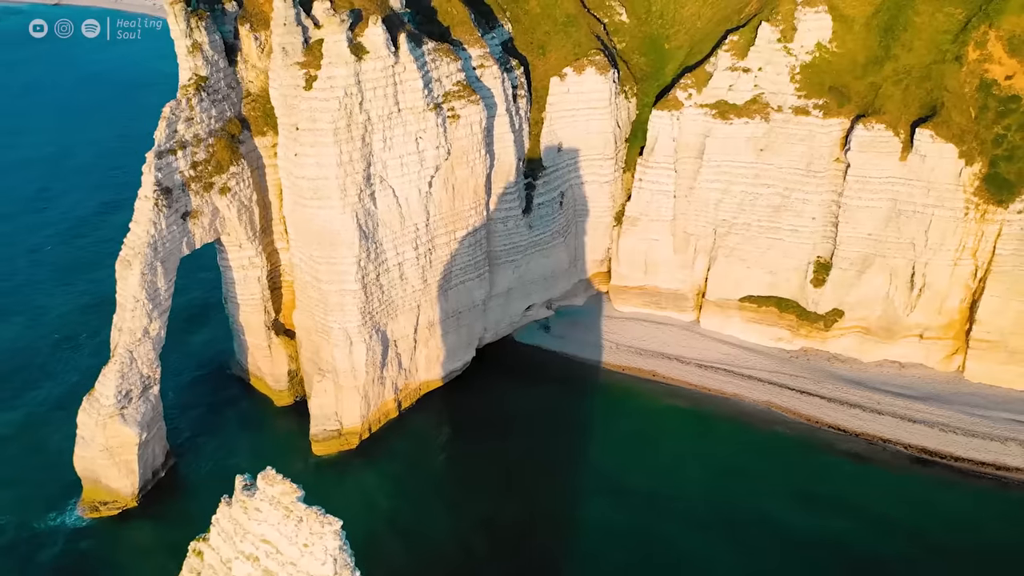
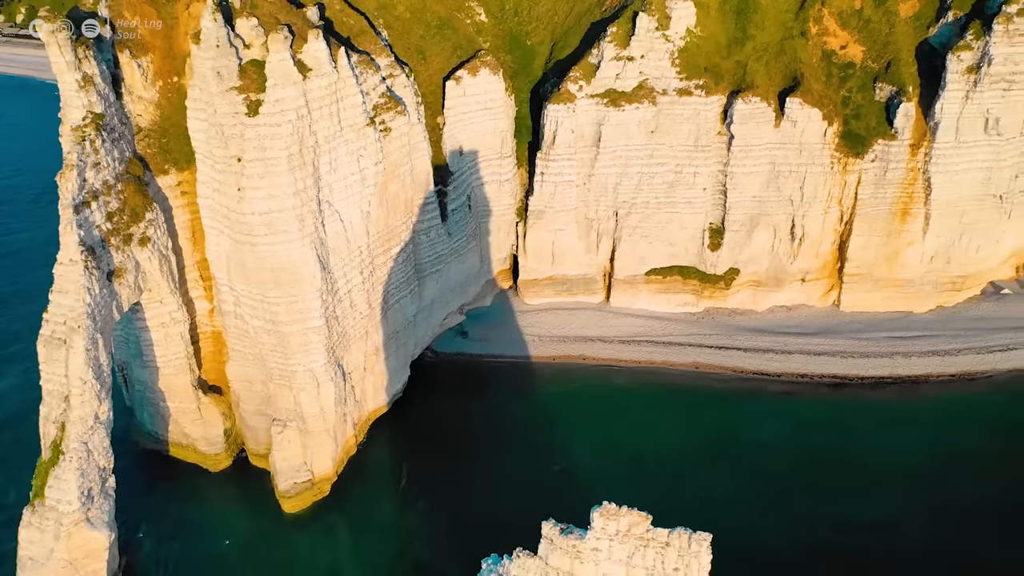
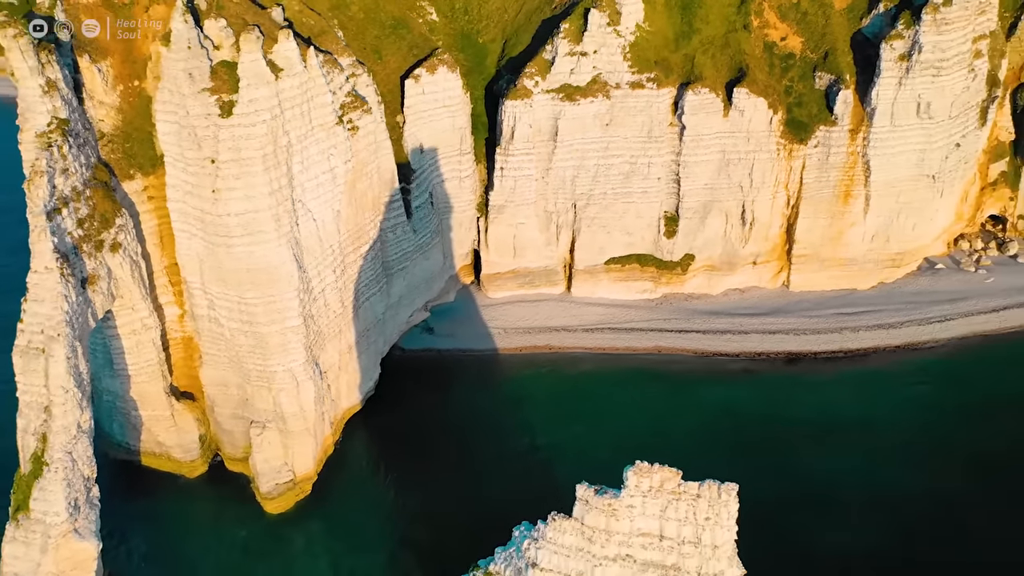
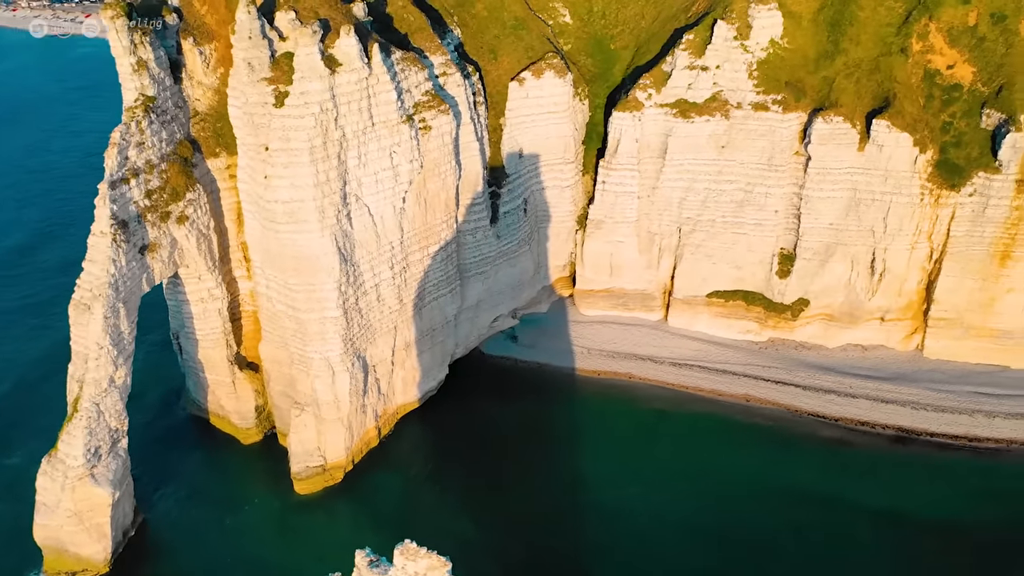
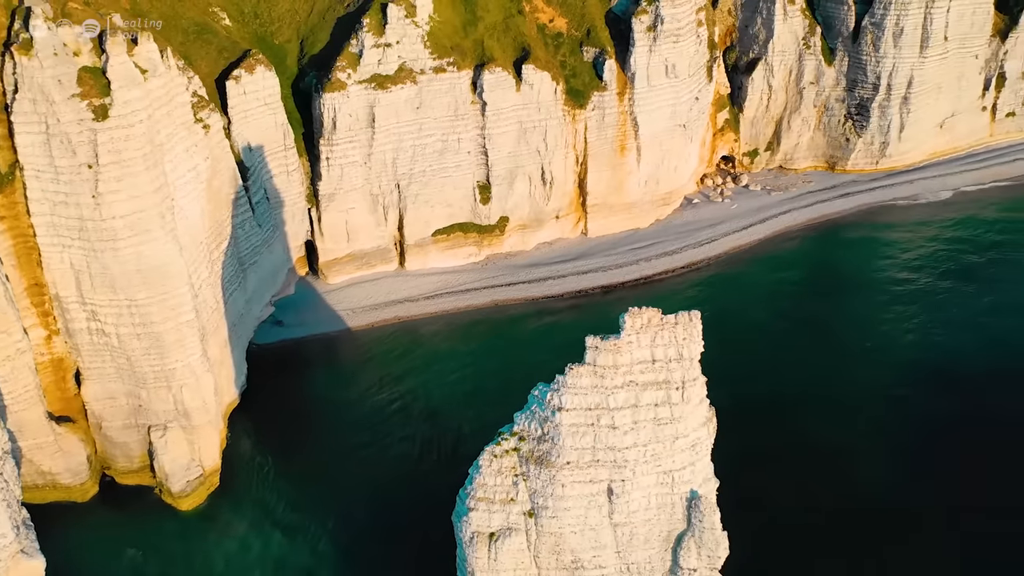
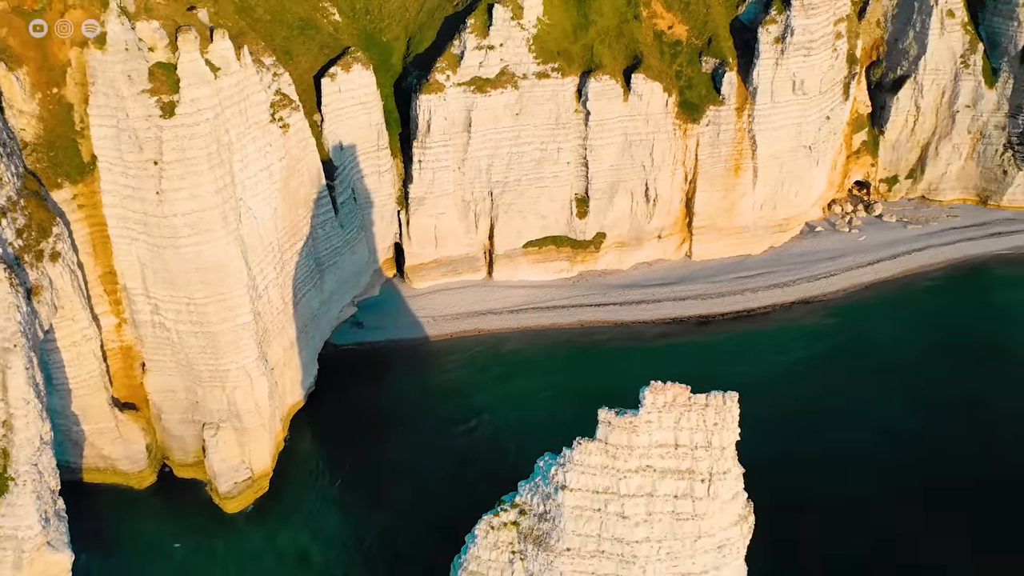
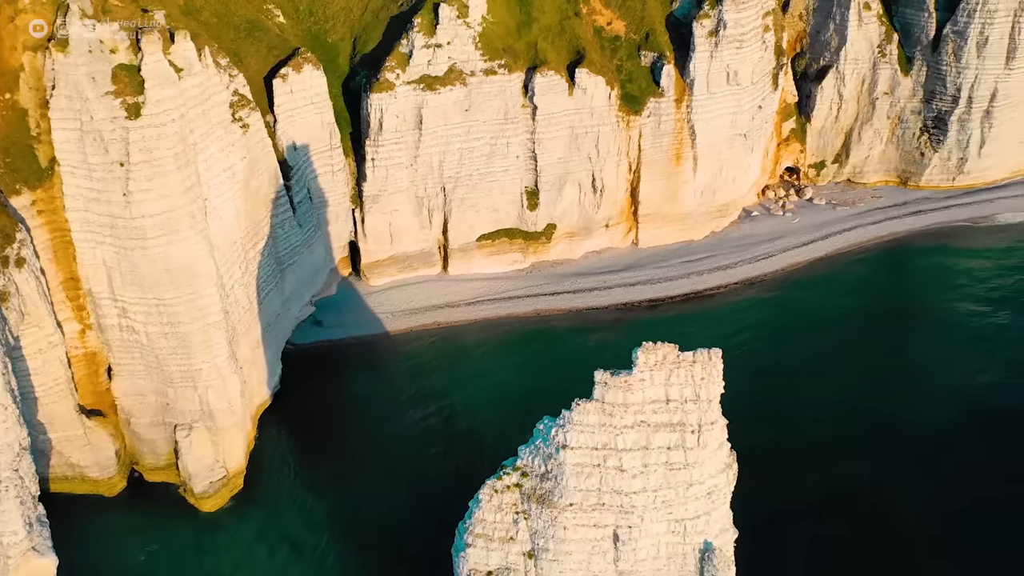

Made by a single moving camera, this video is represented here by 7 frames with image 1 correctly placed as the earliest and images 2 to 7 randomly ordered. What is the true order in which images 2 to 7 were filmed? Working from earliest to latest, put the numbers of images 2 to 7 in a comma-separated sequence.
4, 2, 3, 6, 7, 5
